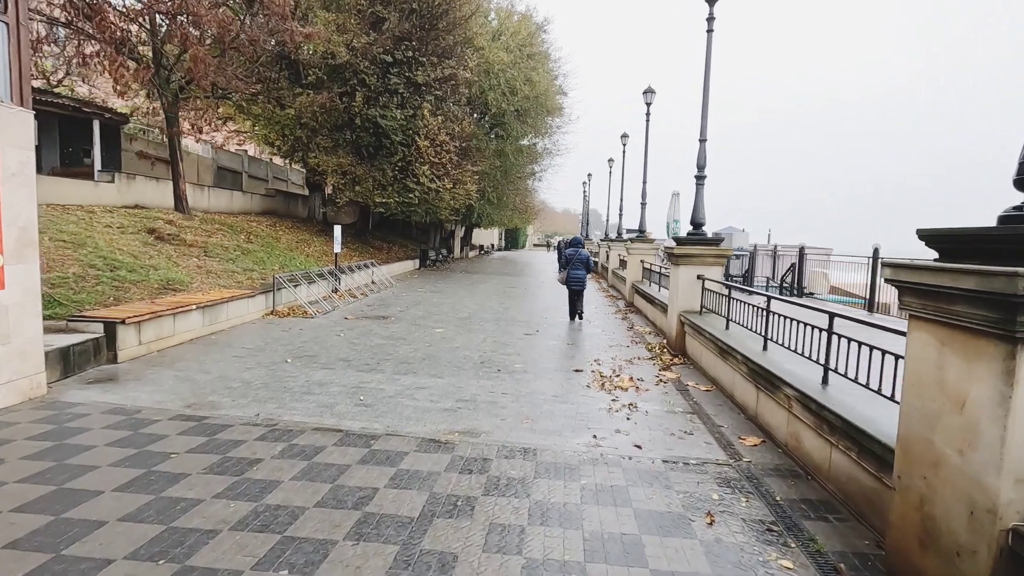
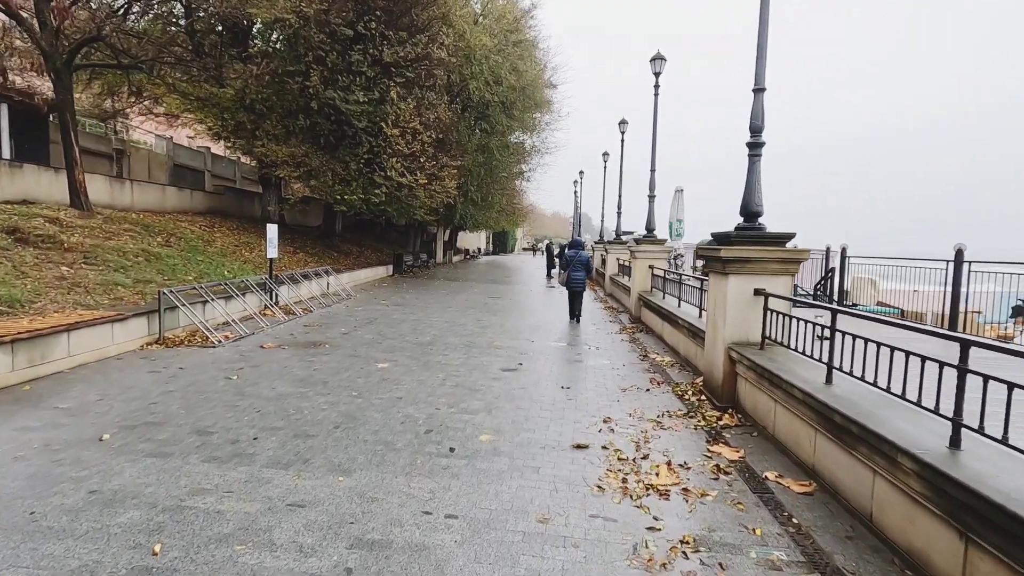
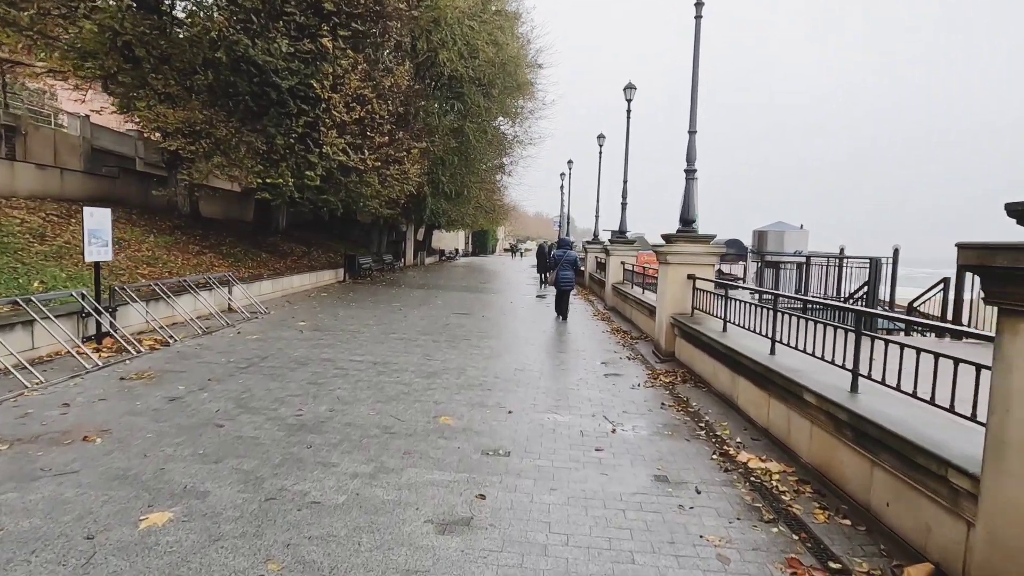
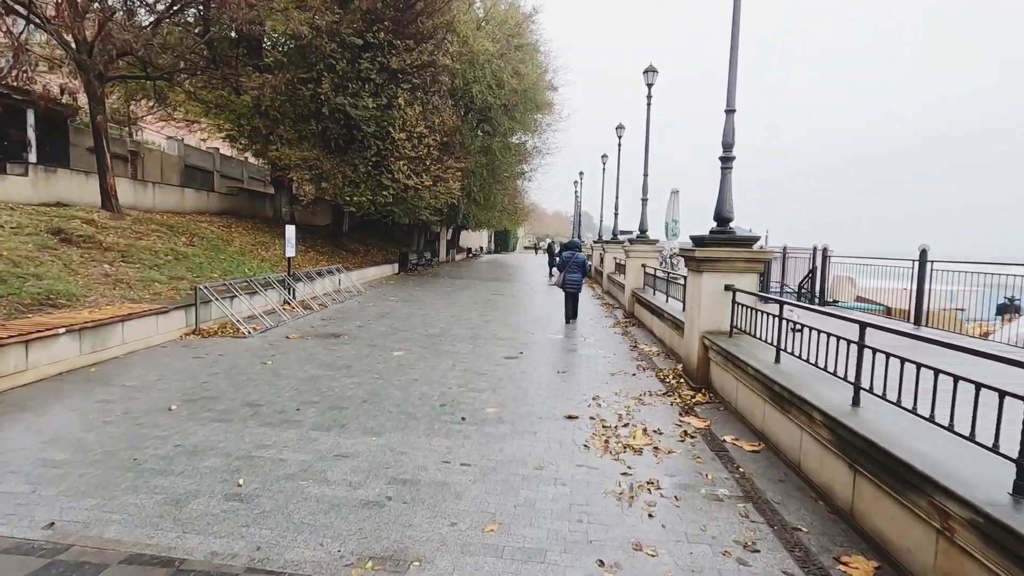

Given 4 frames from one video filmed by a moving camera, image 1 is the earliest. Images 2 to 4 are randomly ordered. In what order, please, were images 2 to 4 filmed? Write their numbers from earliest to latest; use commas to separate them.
4, 2, 3
